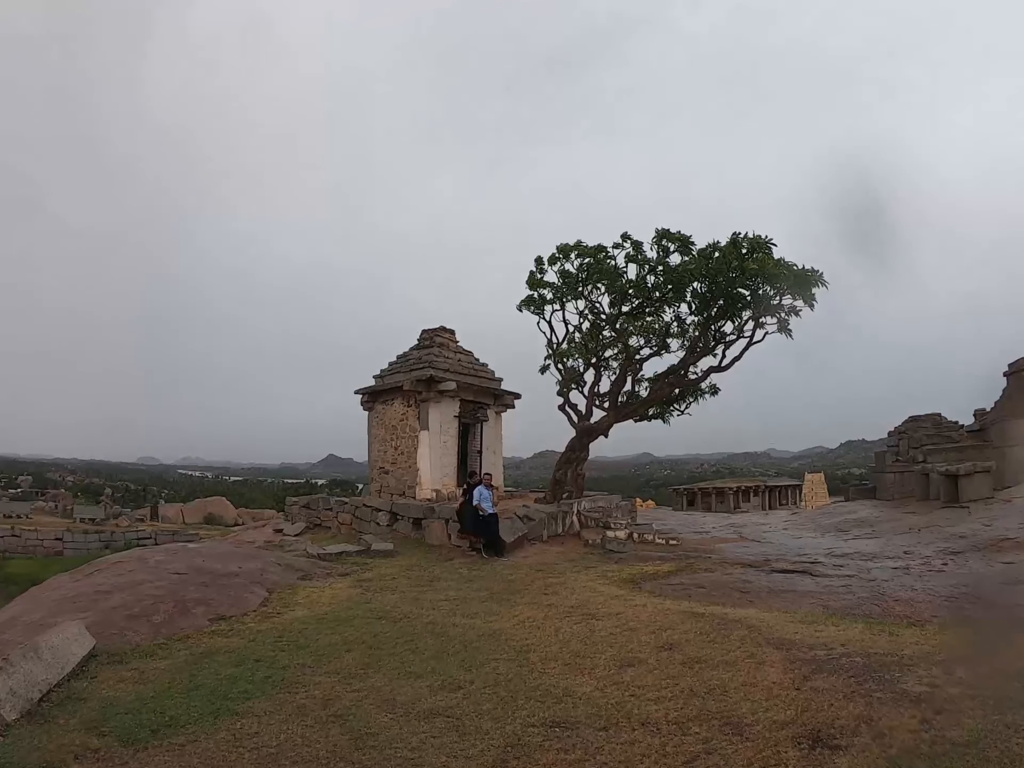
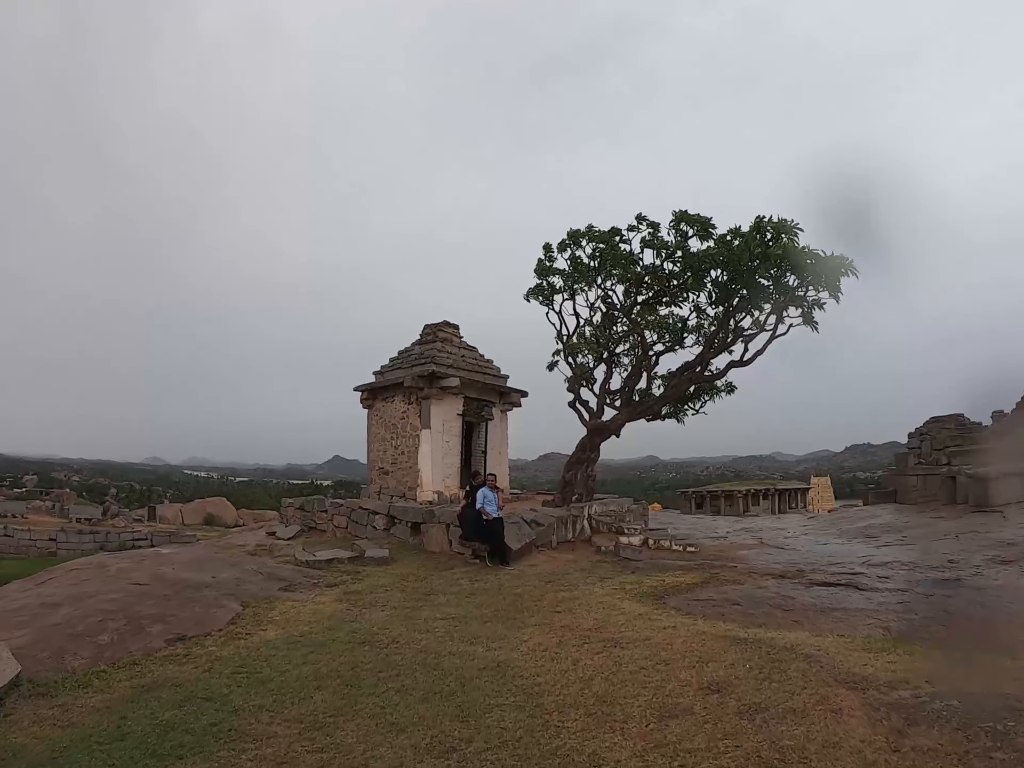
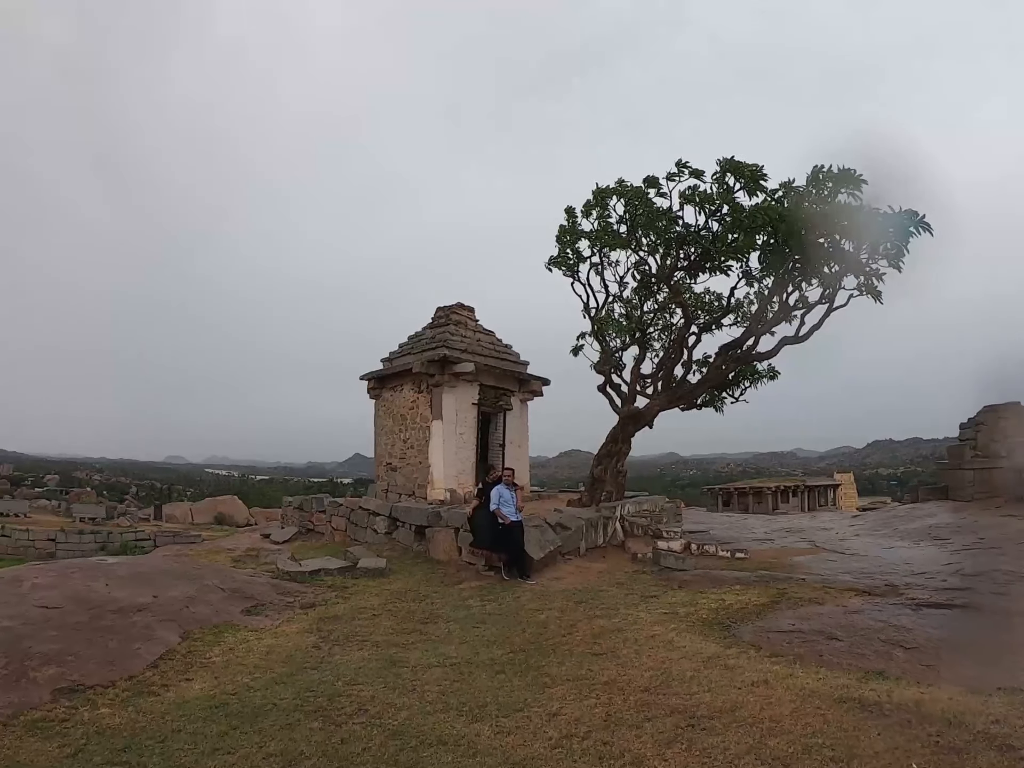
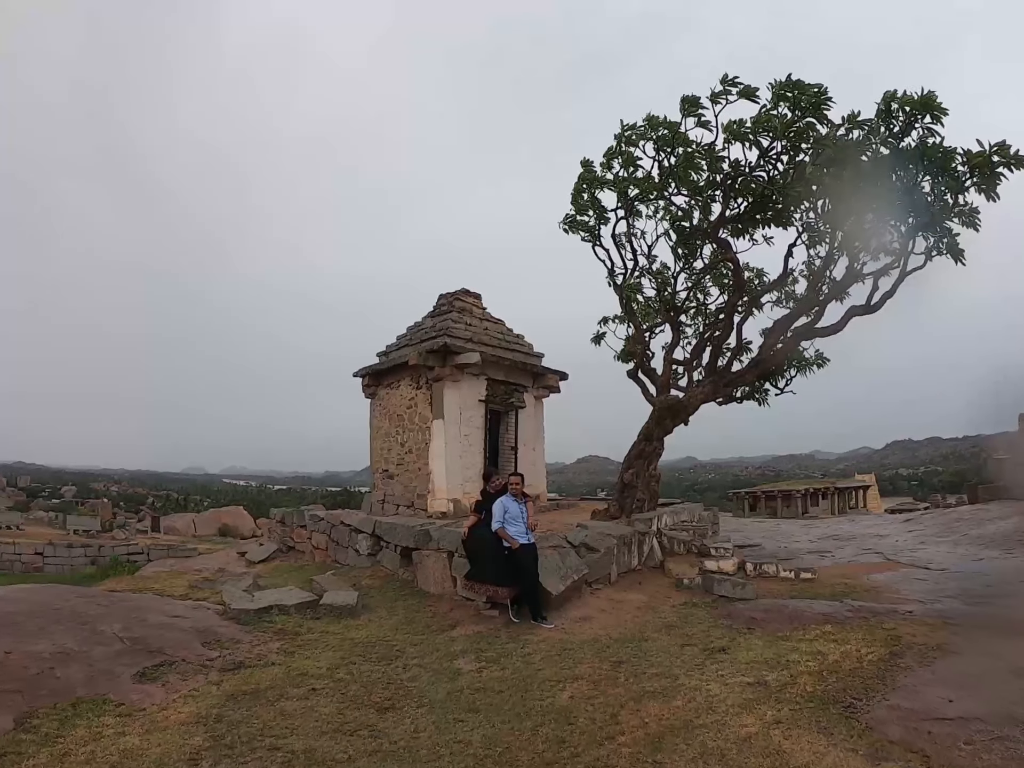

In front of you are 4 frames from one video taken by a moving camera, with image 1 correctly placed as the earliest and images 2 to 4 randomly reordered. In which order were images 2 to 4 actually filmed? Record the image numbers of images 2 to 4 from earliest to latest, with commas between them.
2, 3, 4
